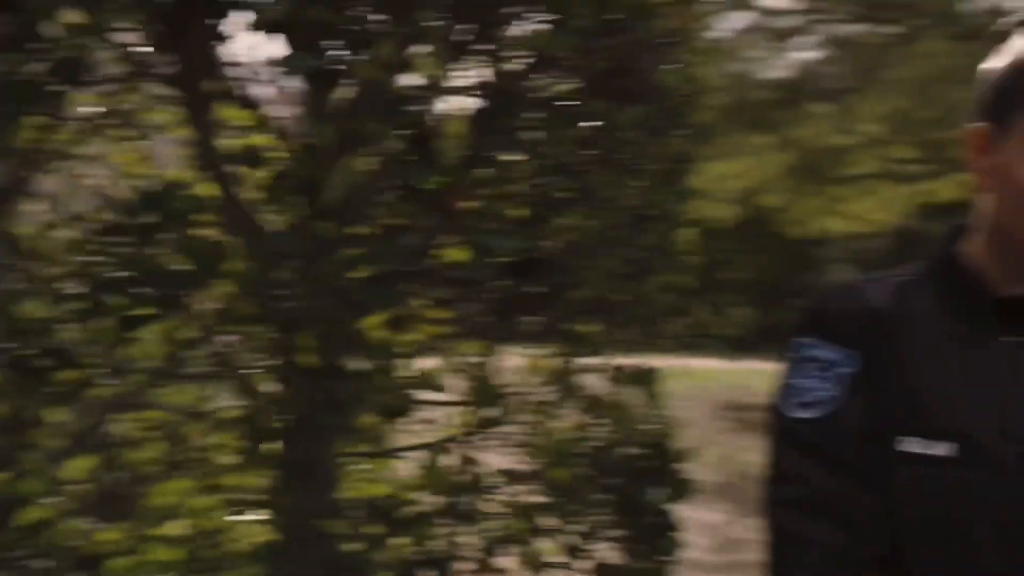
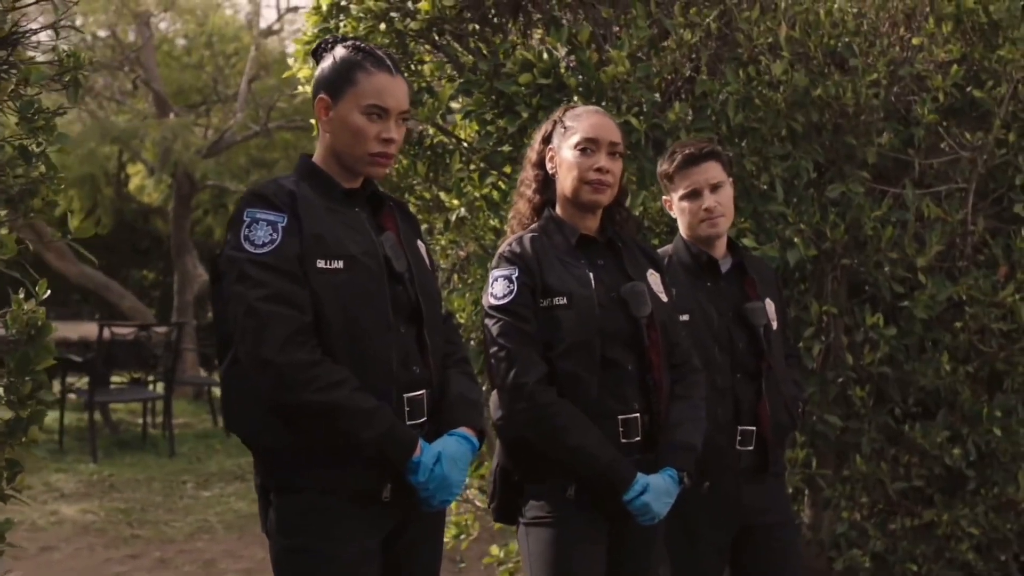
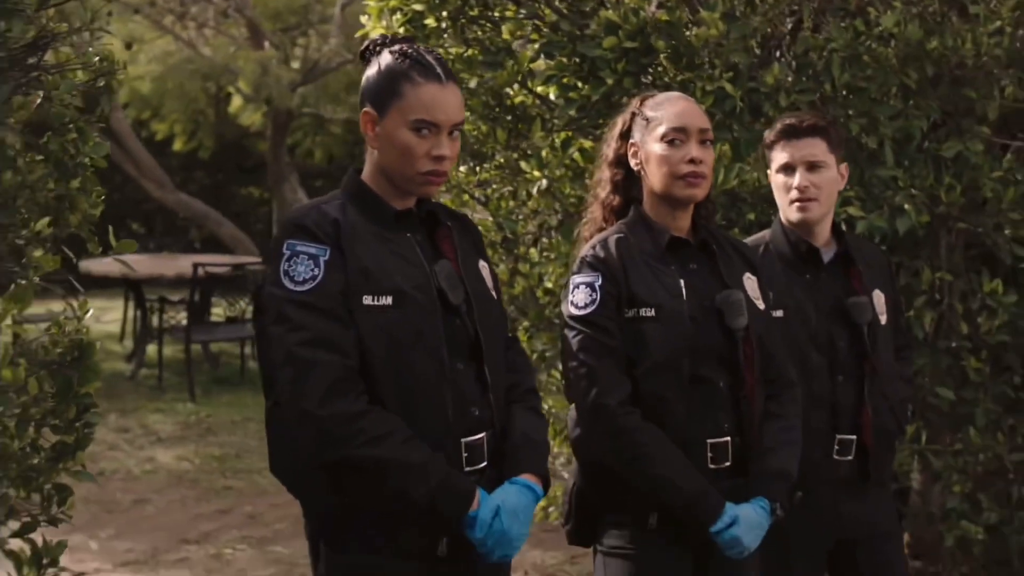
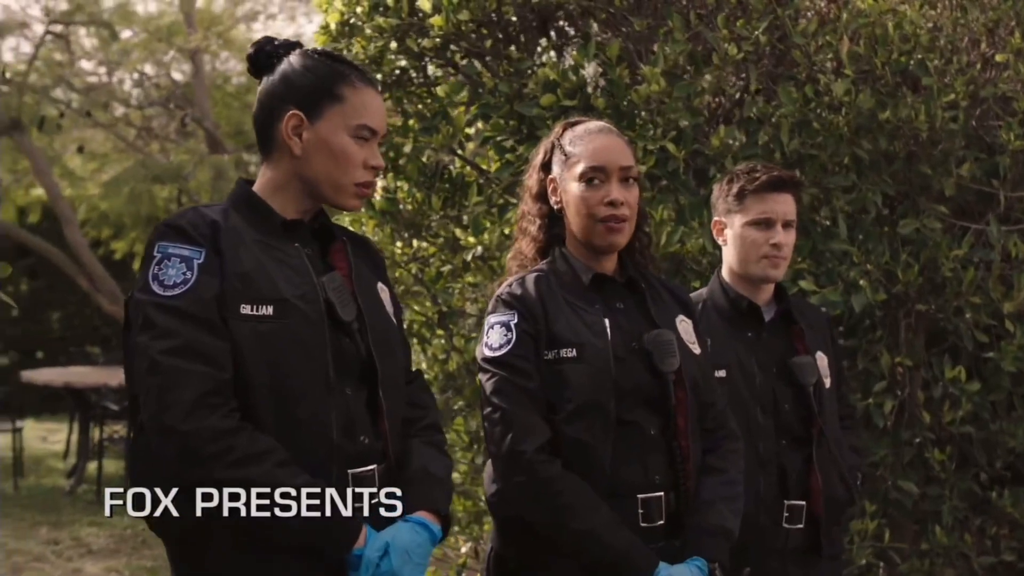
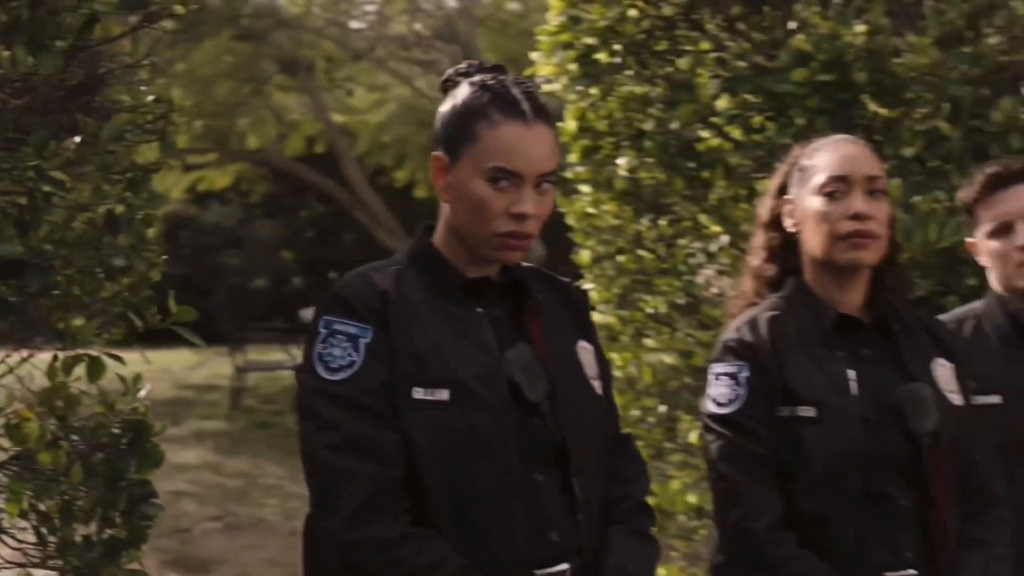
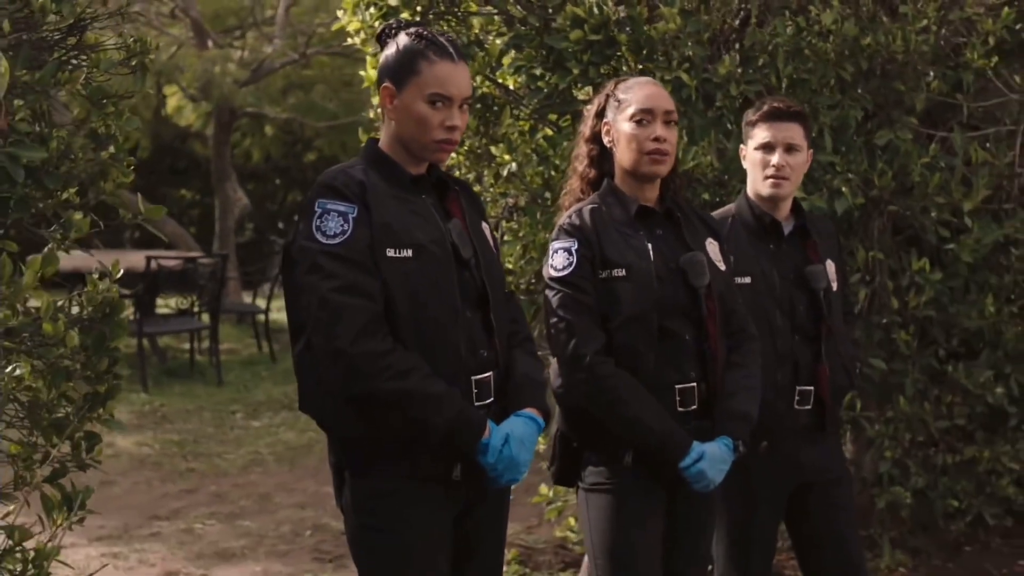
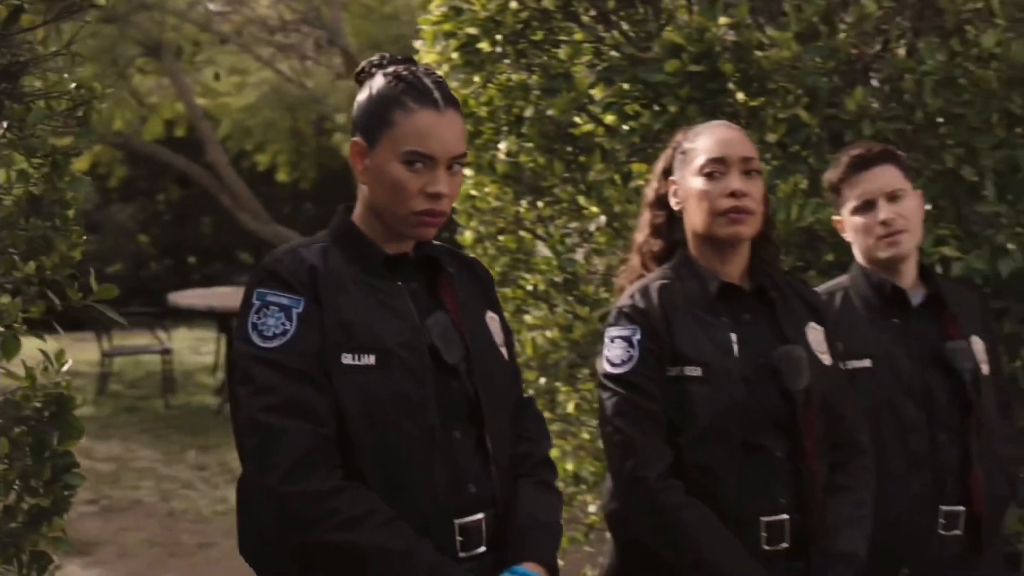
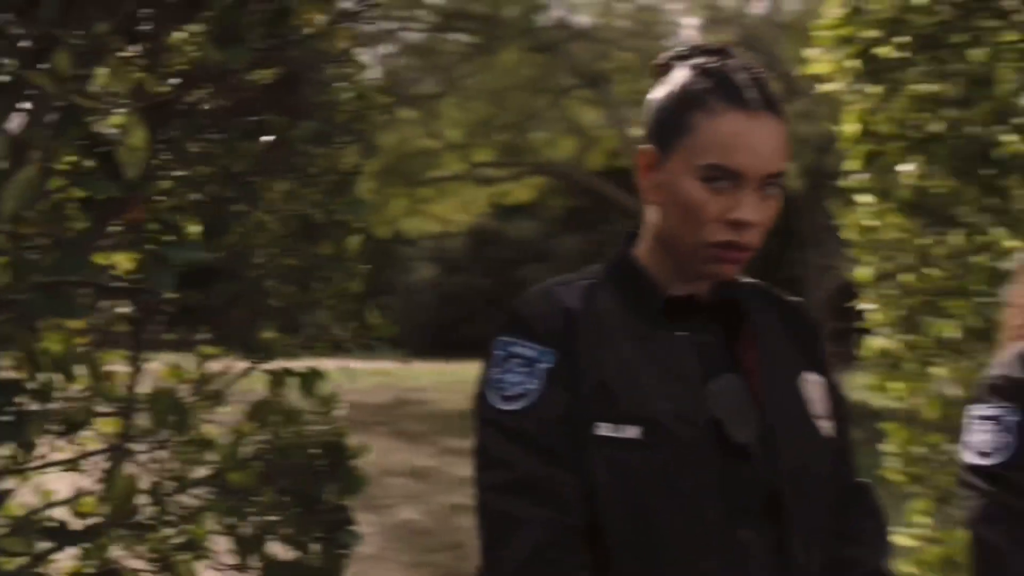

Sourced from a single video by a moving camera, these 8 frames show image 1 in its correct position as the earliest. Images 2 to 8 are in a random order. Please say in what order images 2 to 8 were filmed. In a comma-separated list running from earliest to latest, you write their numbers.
8, 5, 7, 3, 6, 2, 4
